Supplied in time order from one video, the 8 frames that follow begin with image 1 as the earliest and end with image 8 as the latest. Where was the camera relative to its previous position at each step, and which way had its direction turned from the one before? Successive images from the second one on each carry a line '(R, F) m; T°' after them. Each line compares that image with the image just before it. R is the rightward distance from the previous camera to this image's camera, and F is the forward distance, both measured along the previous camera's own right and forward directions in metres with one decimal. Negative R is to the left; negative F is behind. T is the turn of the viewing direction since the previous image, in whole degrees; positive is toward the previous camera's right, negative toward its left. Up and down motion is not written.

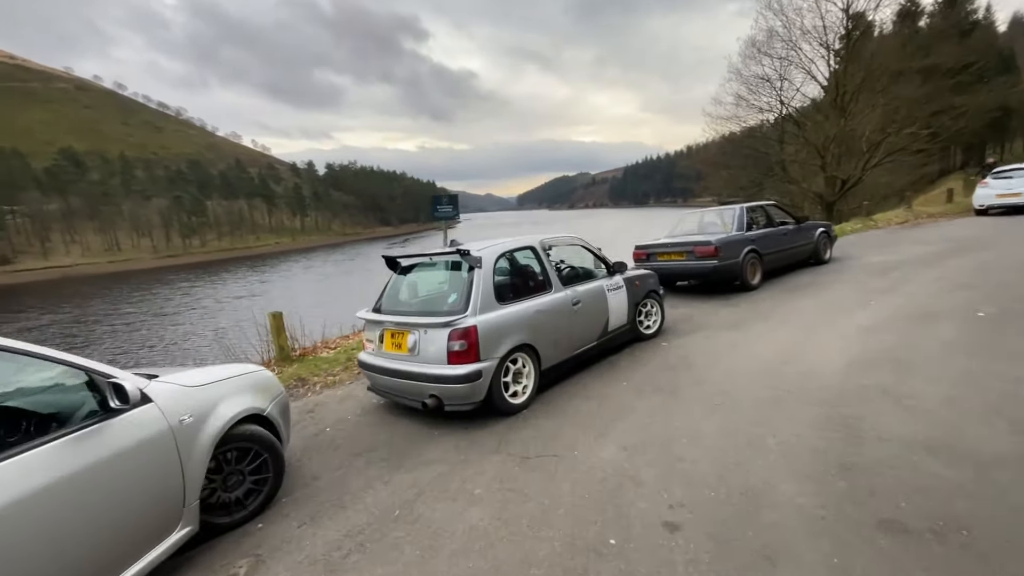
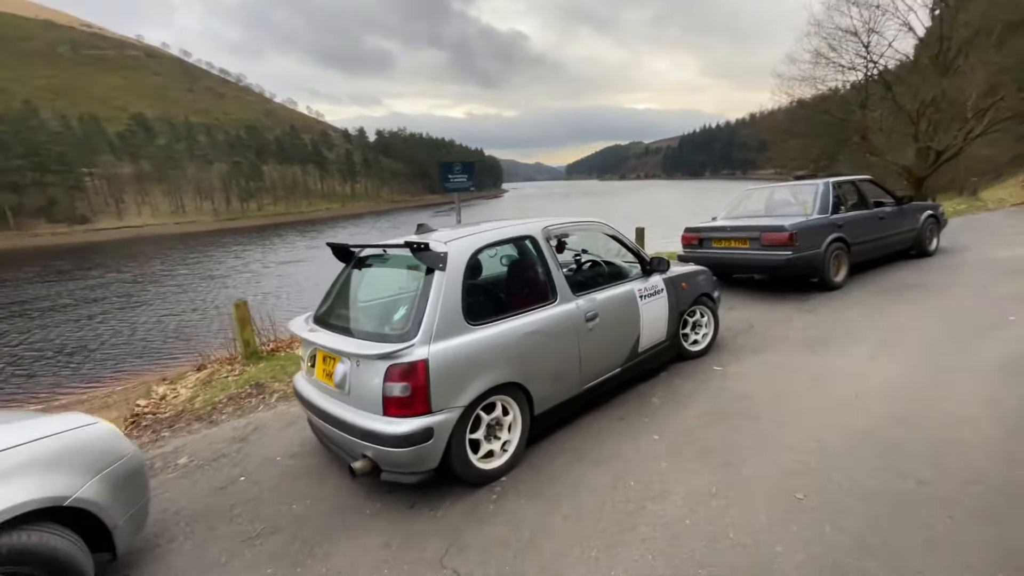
(+0.4, +1.5) m; -5°
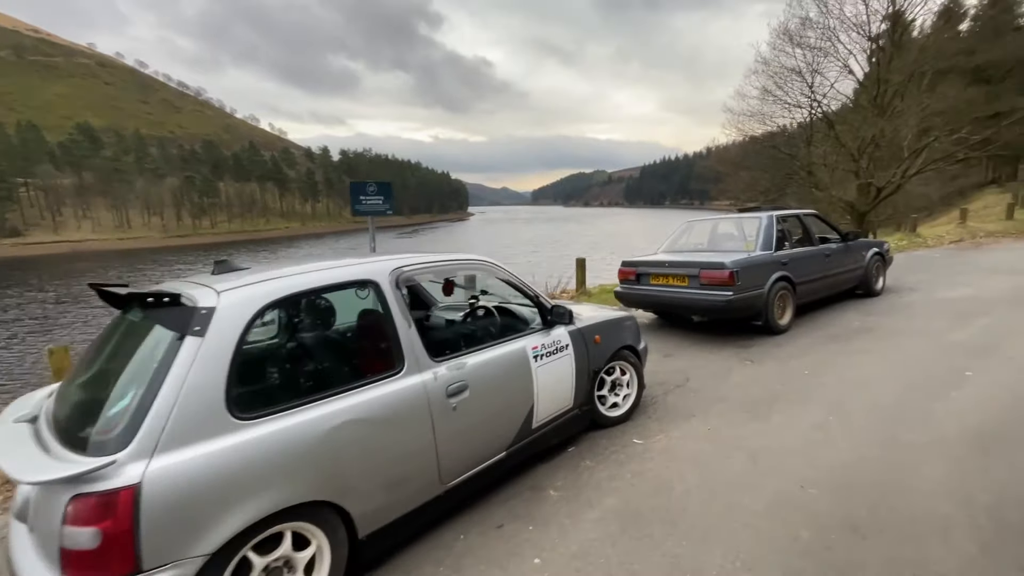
(+0.7, +0.9) m; +4°
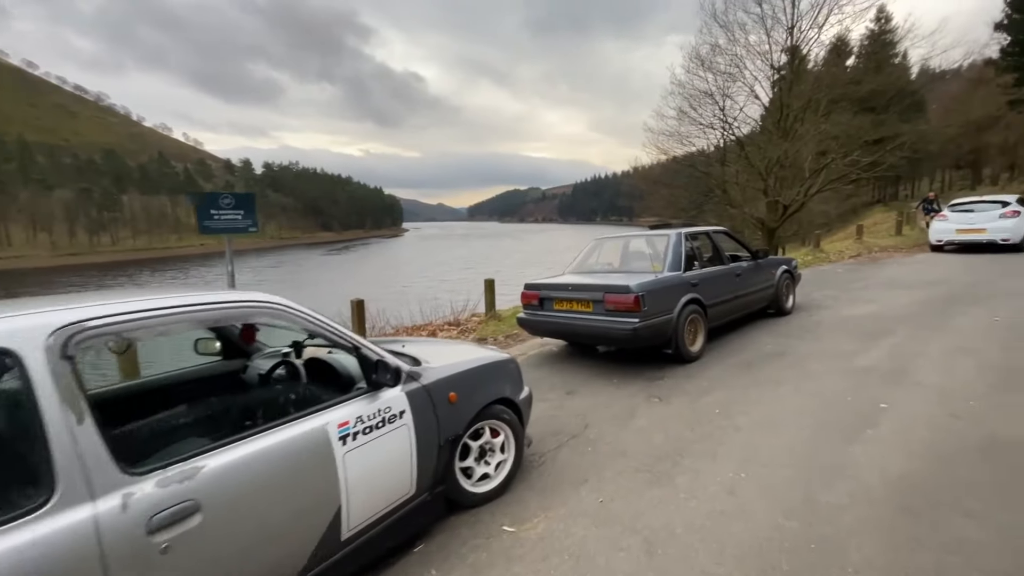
(+0.7, +0.9) m; +7°
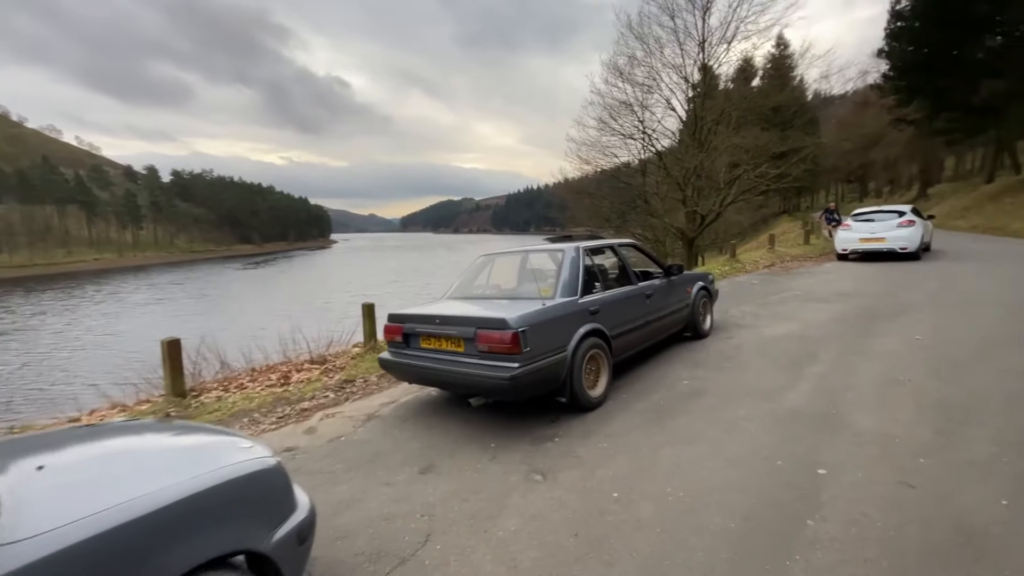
(+0.8, +1.3) m; +8°
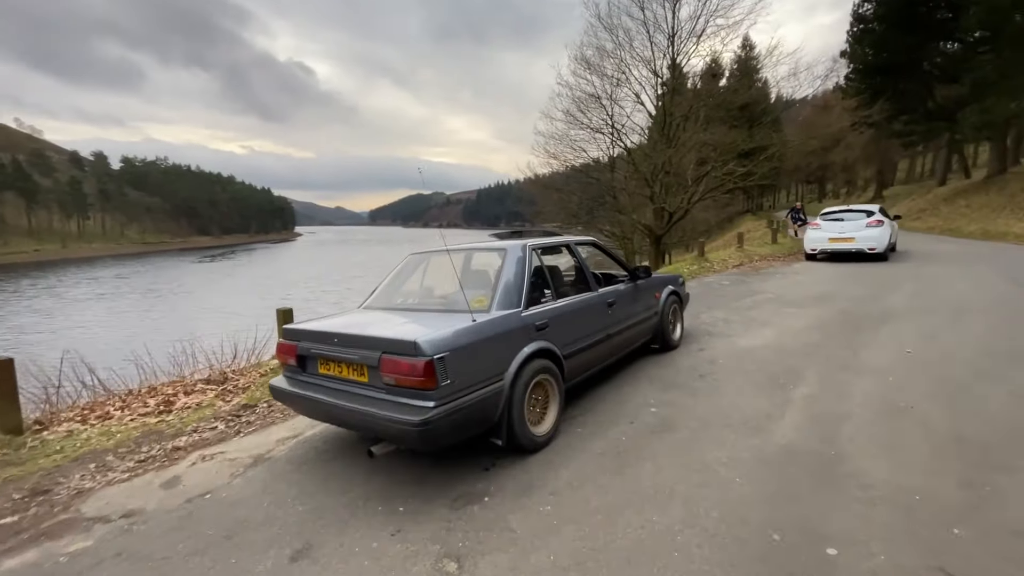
(+0.4, +1.0) m; +4°
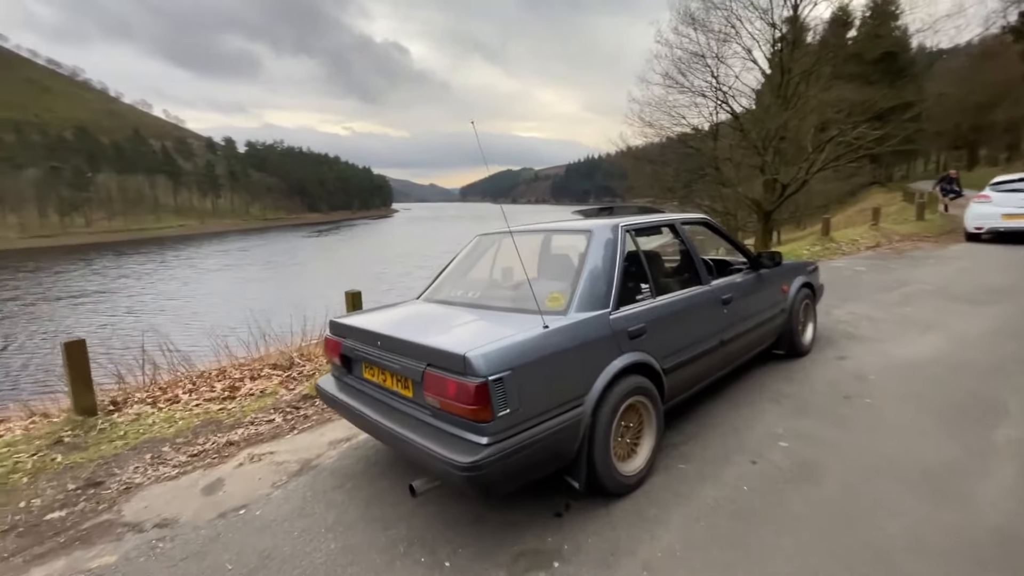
(0.0, +0.8) m; -10°
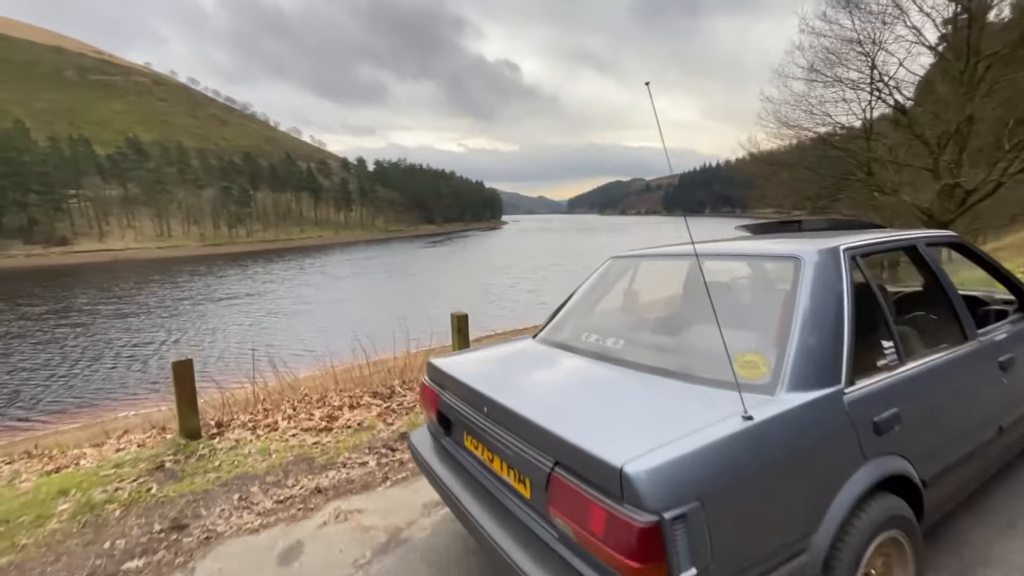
(-0.2, +0.8) m; -13°
